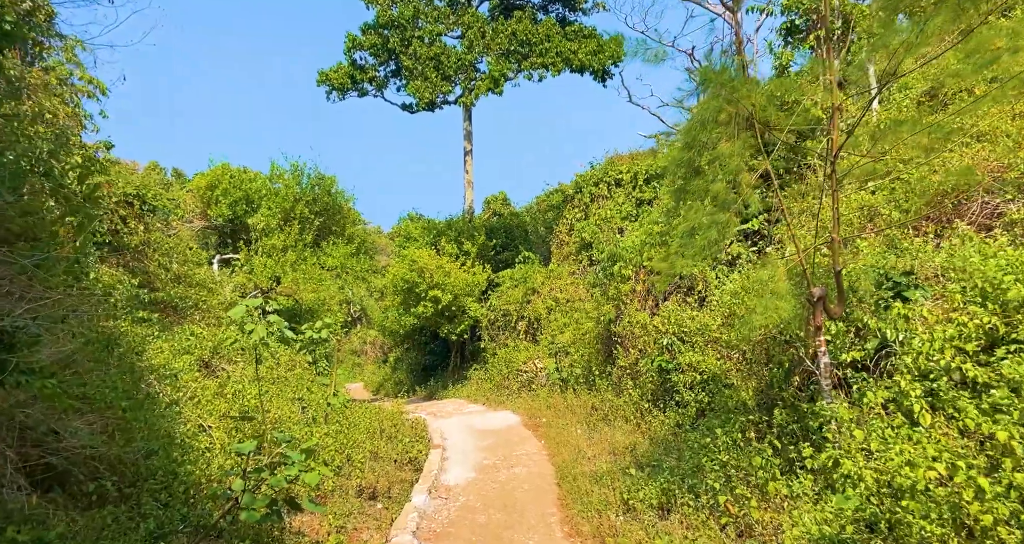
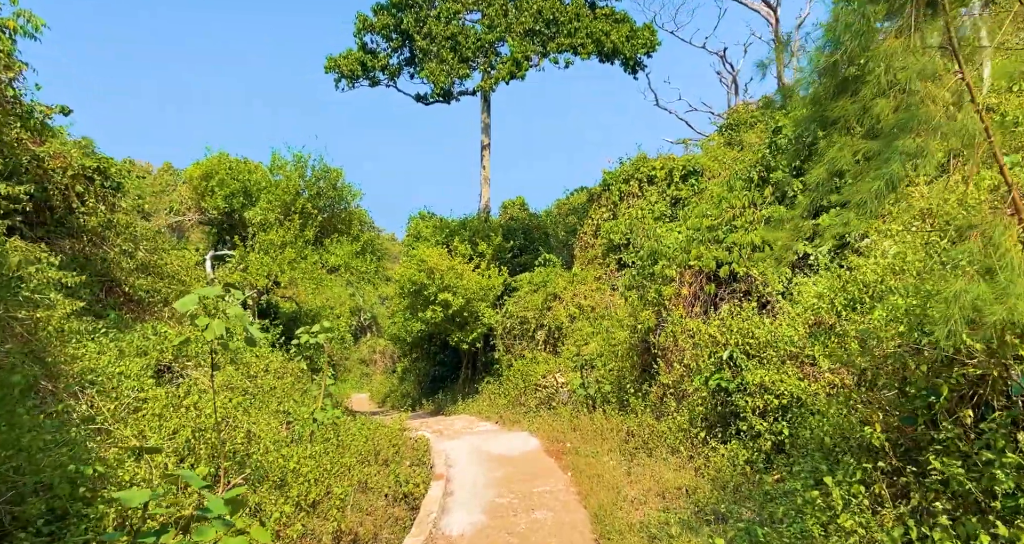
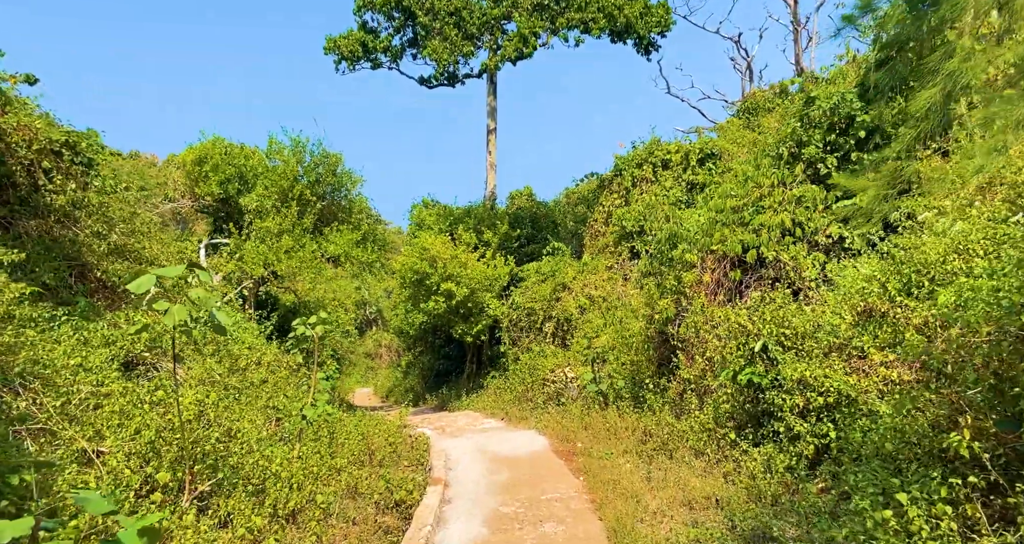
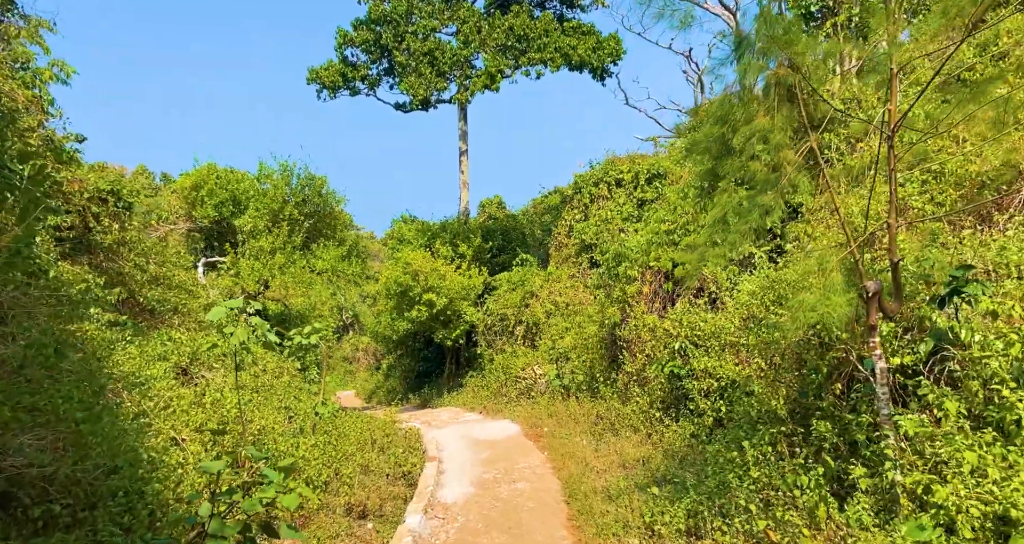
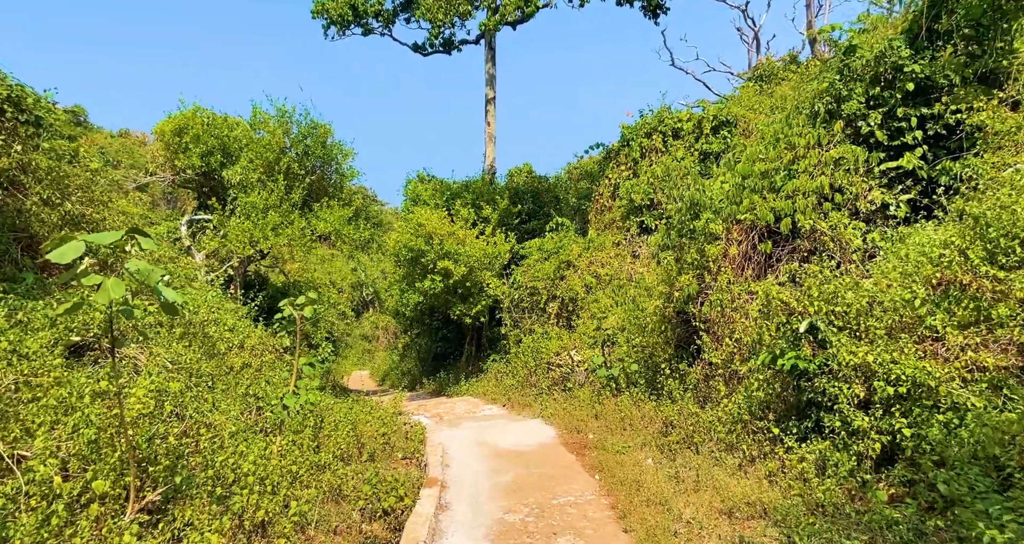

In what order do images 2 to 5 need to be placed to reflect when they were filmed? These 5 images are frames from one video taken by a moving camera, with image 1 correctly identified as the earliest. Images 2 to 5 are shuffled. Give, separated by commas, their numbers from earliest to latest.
4, 2, 3, 5
